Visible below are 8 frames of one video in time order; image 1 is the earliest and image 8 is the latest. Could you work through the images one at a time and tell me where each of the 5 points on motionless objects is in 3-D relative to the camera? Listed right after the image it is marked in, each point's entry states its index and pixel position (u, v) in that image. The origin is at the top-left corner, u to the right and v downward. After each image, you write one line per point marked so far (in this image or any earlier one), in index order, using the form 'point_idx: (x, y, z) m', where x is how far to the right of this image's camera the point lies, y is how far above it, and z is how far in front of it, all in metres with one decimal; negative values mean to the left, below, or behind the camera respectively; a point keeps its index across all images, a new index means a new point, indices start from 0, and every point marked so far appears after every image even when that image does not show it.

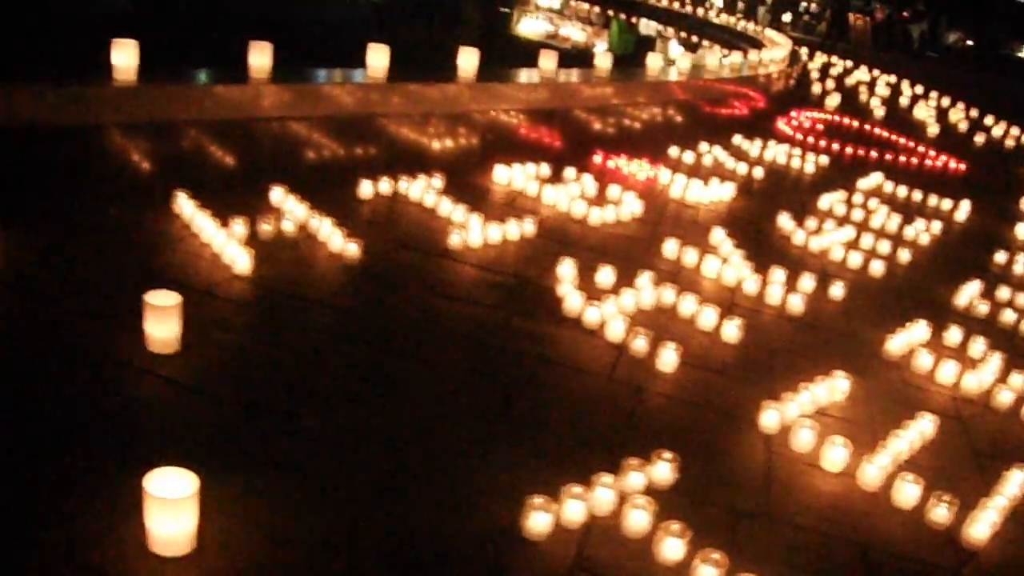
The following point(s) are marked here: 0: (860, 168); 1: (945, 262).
0: (+2.5, +0.9, +8.8) m
1: (+2.5, +0.1, +6.9) m
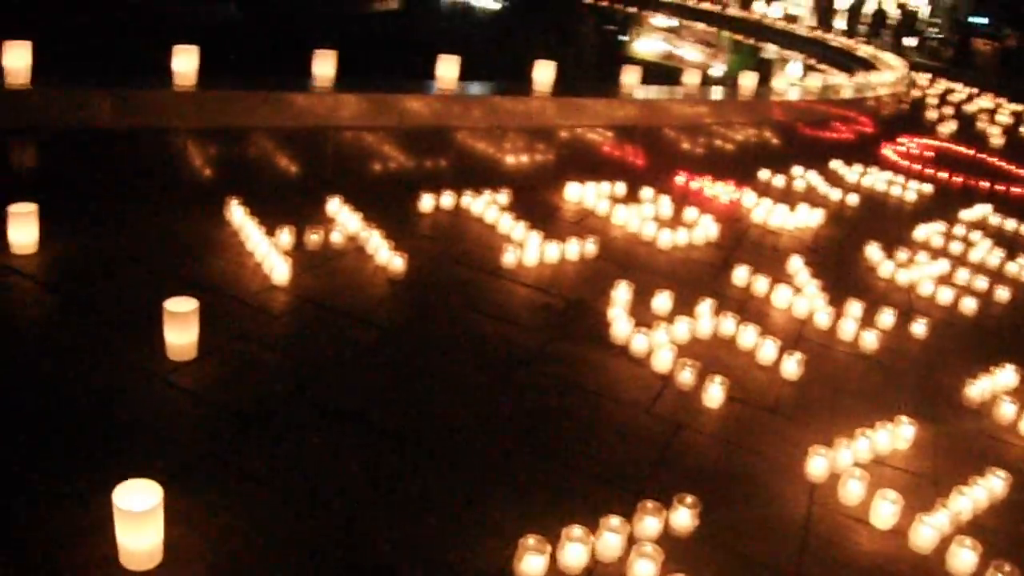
0: (+3.1, +0.6, +8.2) m
1: (+2.8, -0.1, +6.4) m
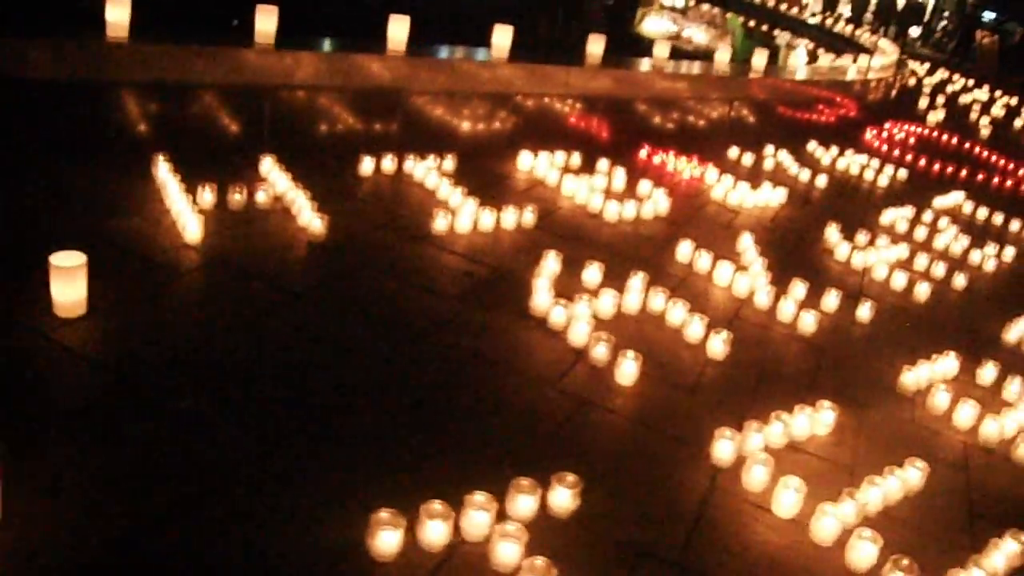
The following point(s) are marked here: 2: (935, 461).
0: (+2.9, +0.7, +8.0) m
1: (+2.5, 0.0, +6.1) m
2: (+1.5, -0.6, +4.2) m
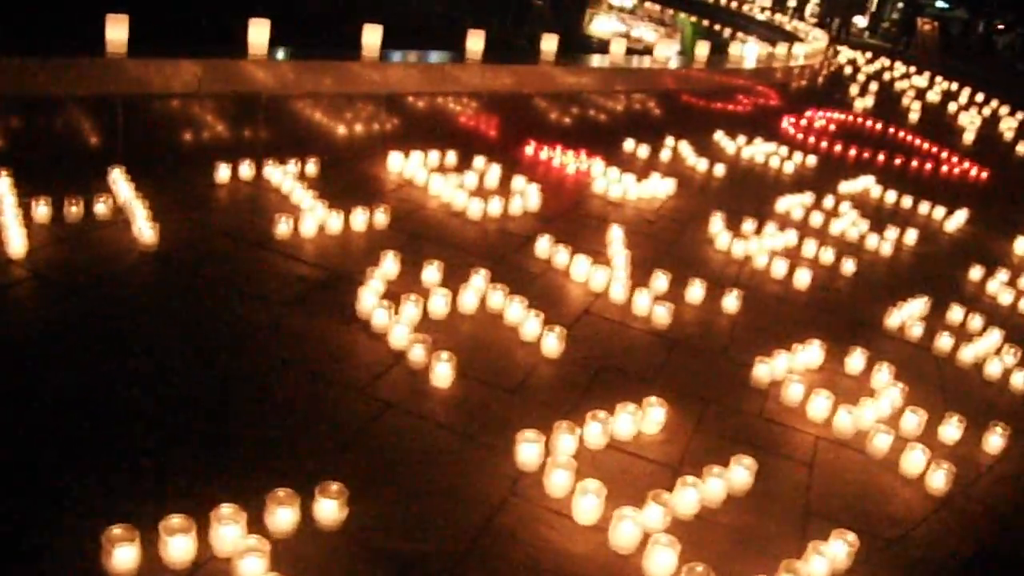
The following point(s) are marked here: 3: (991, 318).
0: (+2.2, +0.8, +7.7) m
1: (+1.9, 0.0, +5.8) m
2: (+0.8, -0.5, +3.9) m
3: (+2.2, -0.1, +5.5) m
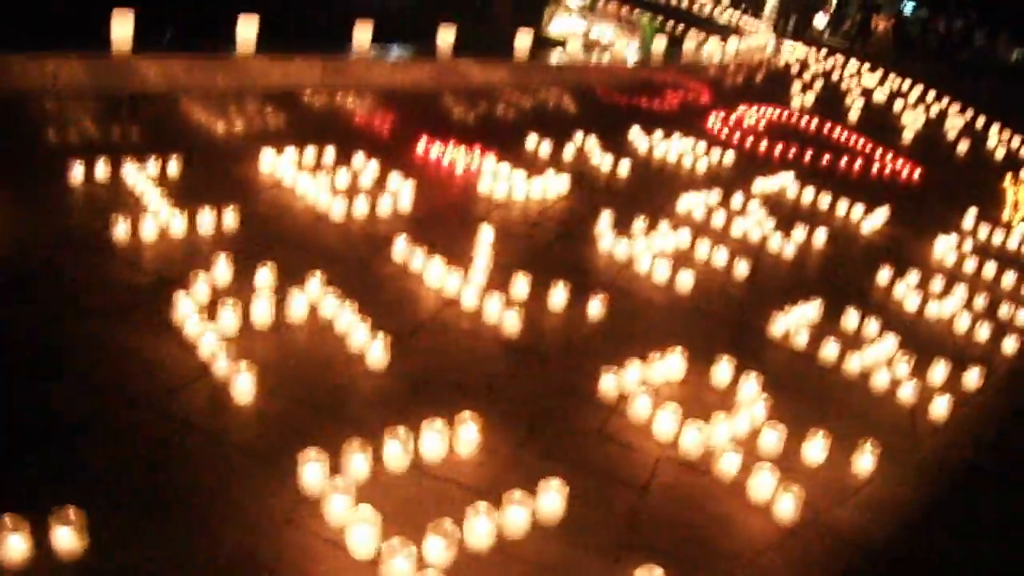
0: (+1.6, +0.7, +7.2) m
1: (+1.3, 0.0, +5.4) m
2: (+0.3, -0.5, +3.4) m
3: (+1.6, -0.1, +5.0) m
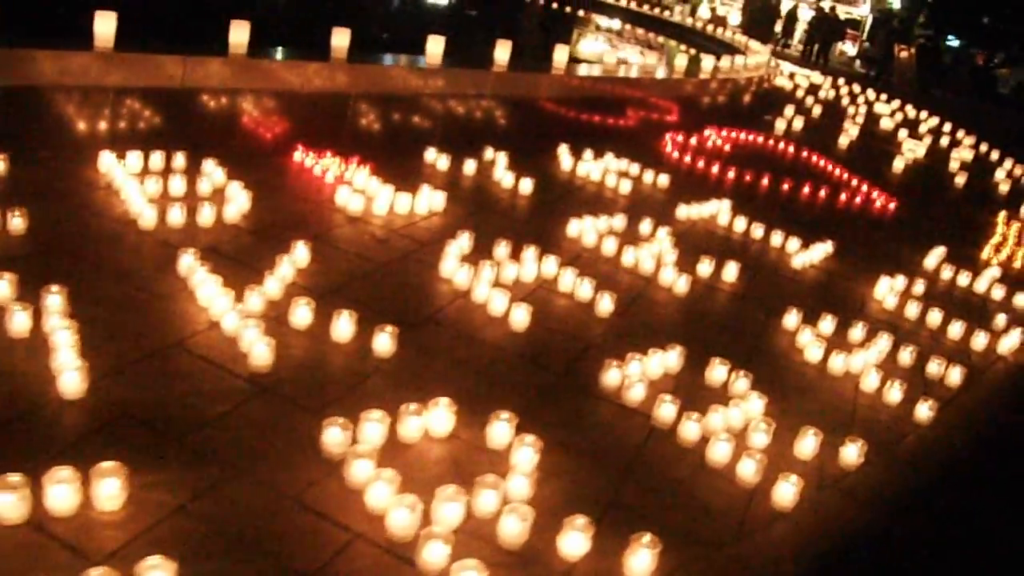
0: (+1.1, +0.5, +6.4) m
1: (+0.6, -0.1, +4.5) m
2: (-0.5, -0.6, +2.6) m
3: (+0.9, -0.3, +4.1) m
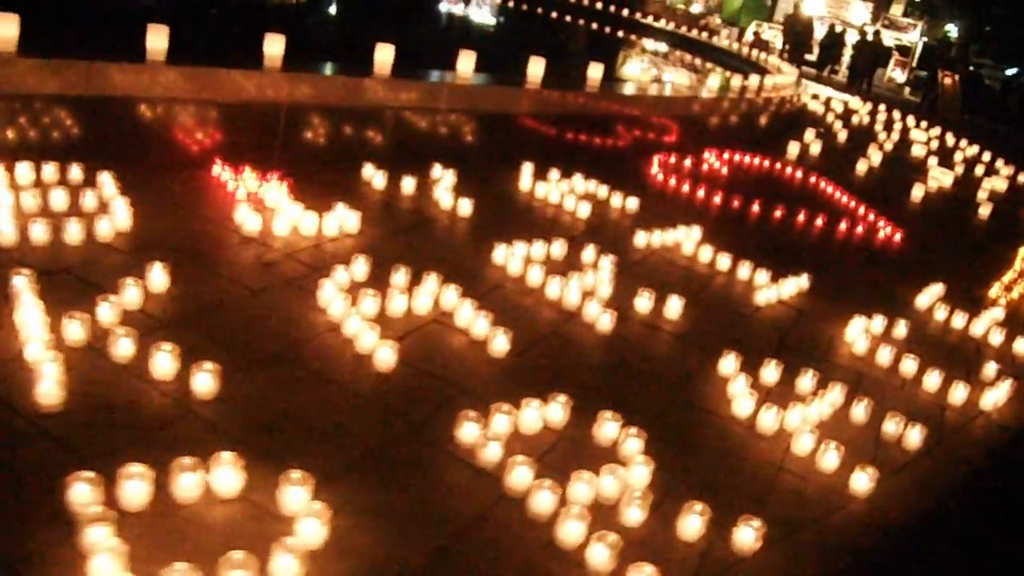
0: (+0.9, +0.3, +5.7) m
1: (+0.3, -0.3, +3.9) m
2: (-1.0, -0.7, +2.1) m
3: (+0.5, -0.4, +3.5) m
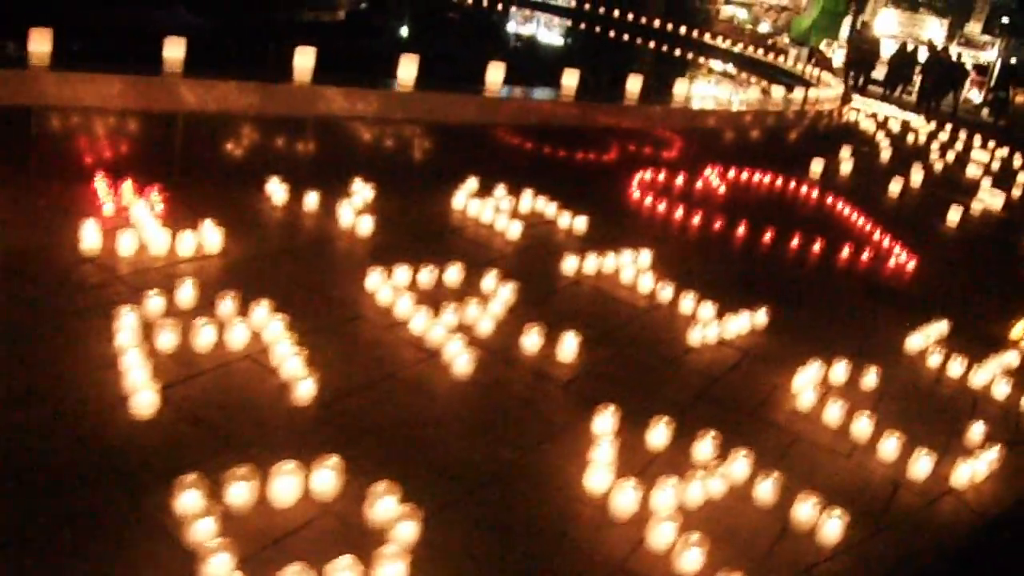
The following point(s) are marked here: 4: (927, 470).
0: (+0.6, +0.2, +4.9) m
1: (-0.2, -0.3, +3.1) m
2: (-1.7, -0.7, +1.4) m
3: (0.0, -0.5, +2.7) m
4: (+1.1, -0.5, +3.2) m
